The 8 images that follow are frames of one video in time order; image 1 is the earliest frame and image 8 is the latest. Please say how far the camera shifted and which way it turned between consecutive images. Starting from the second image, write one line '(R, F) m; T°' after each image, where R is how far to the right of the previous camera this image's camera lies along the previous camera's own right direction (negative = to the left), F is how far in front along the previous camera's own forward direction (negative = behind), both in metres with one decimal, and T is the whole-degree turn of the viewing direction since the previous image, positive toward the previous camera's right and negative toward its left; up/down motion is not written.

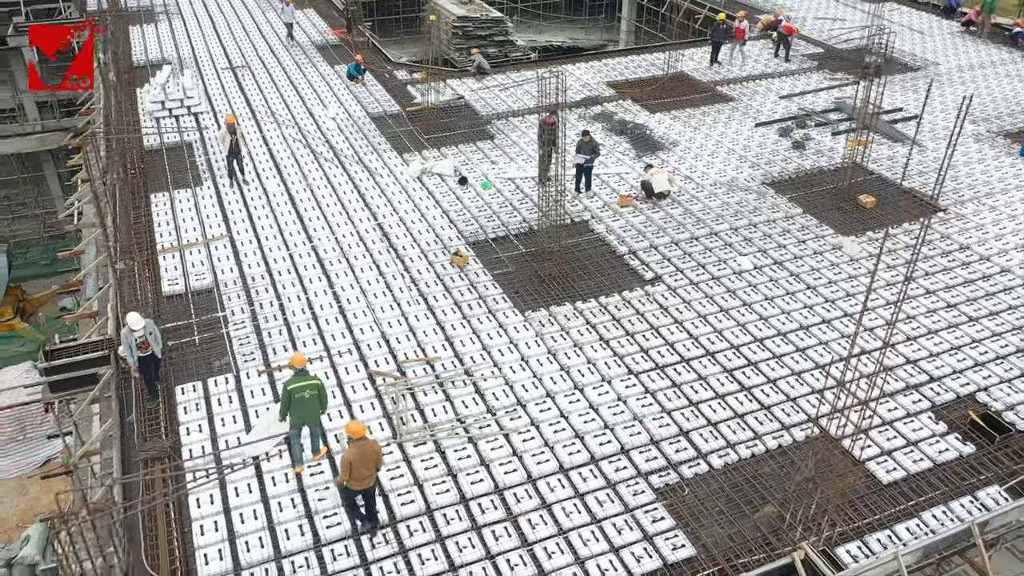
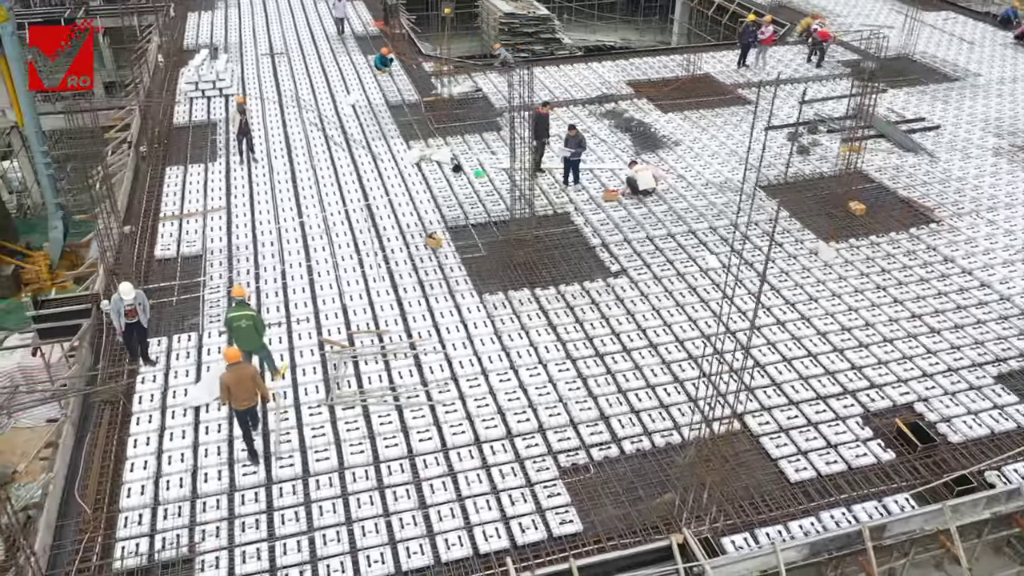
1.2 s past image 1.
(+1.6, -0.3) m; -6°
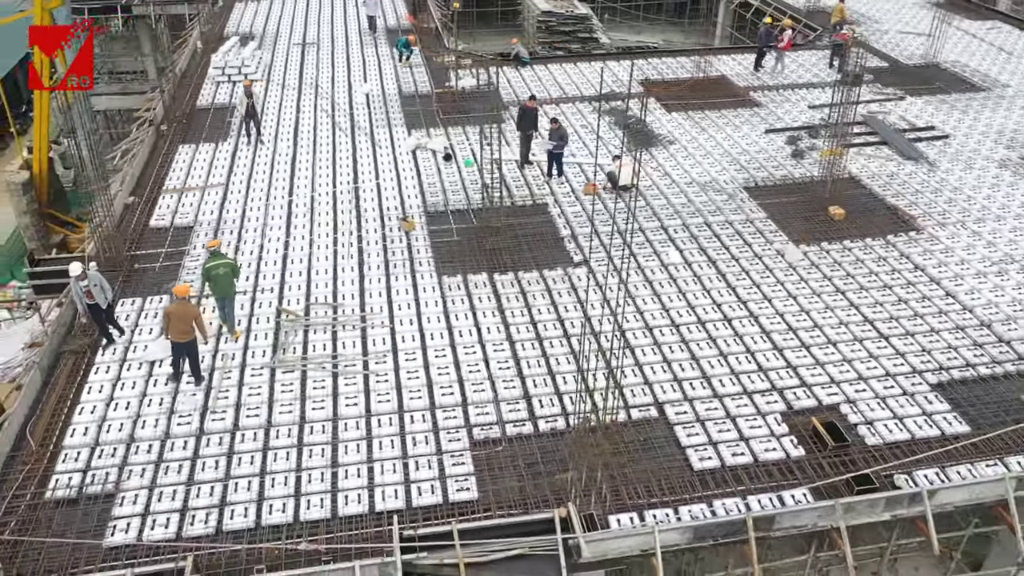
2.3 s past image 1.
(+1.5, -0.3) m; -5°
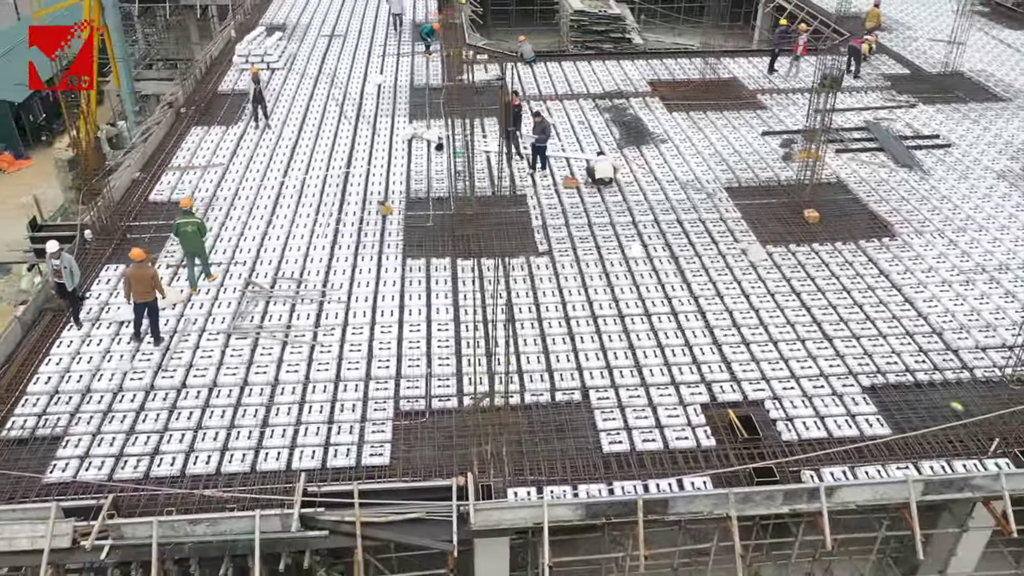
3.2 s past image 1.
(+1.5, -0.3) m; -5°
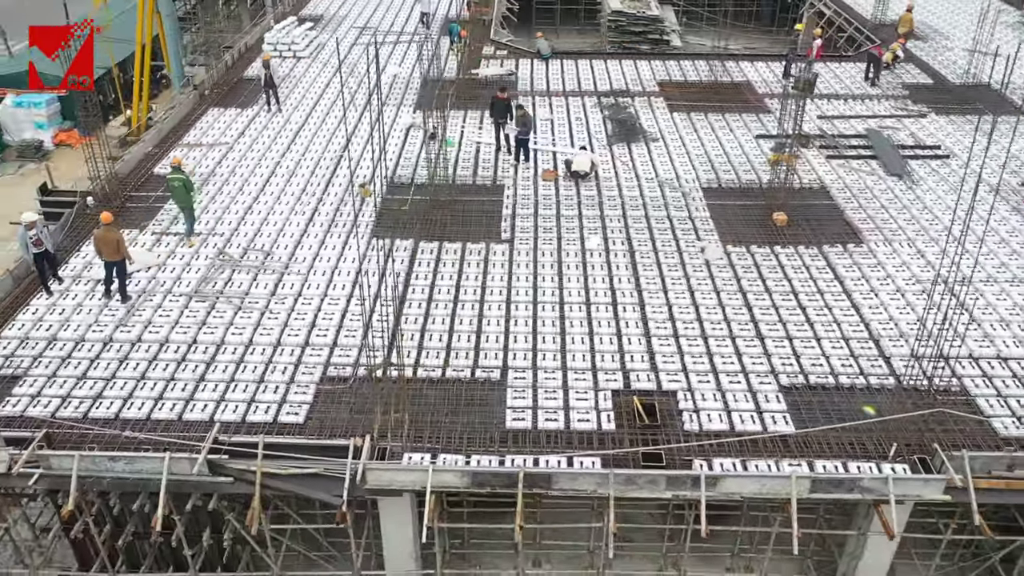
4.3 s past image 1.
(+1.7, -0.3) m; -5°
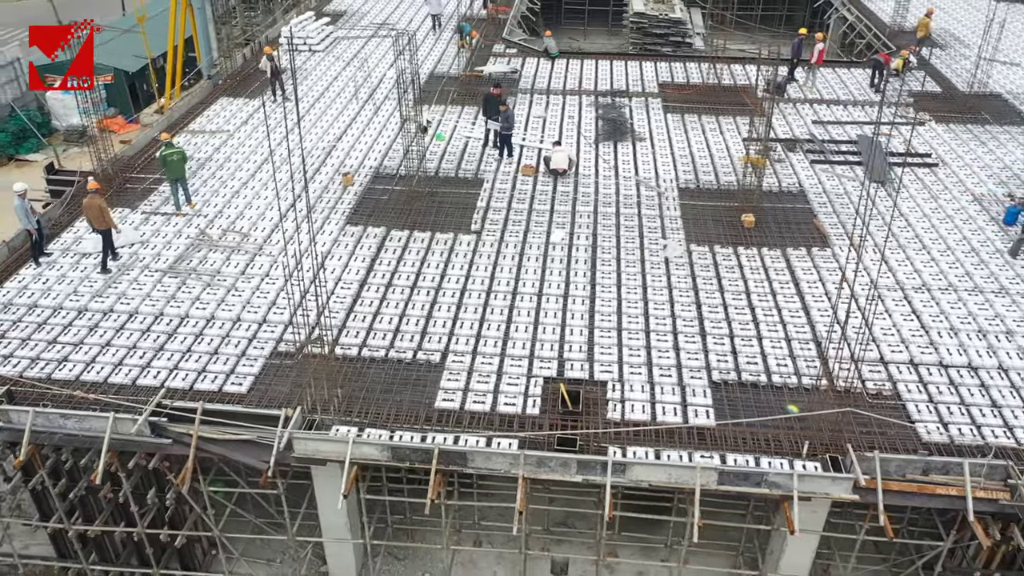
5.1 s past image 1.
(+1.3, -0.3) m; -4°
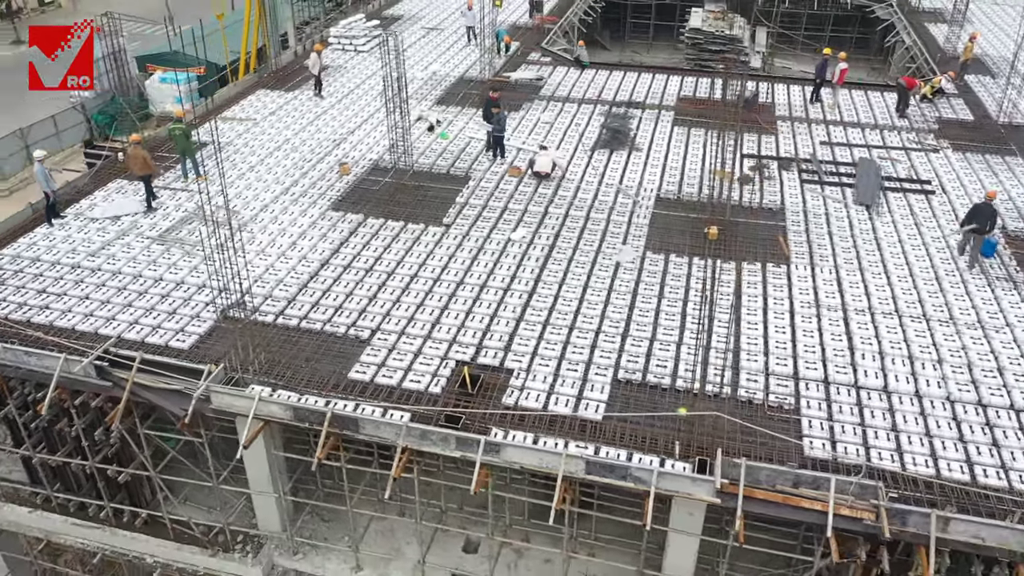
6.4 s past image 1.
(+2.2, -0.4) m; -7°
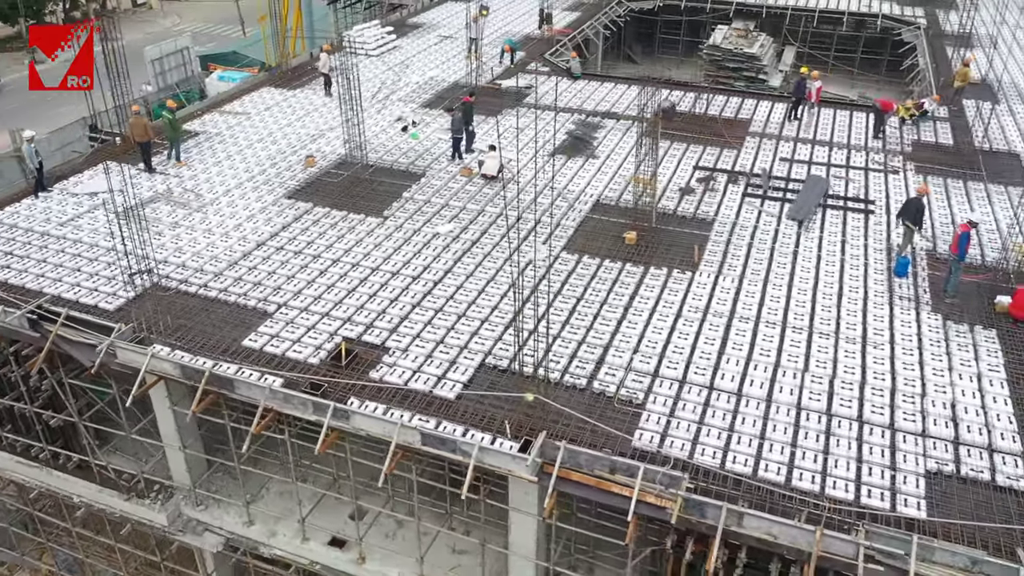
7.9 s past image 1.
(+2.6, -0.5) m; -6°
